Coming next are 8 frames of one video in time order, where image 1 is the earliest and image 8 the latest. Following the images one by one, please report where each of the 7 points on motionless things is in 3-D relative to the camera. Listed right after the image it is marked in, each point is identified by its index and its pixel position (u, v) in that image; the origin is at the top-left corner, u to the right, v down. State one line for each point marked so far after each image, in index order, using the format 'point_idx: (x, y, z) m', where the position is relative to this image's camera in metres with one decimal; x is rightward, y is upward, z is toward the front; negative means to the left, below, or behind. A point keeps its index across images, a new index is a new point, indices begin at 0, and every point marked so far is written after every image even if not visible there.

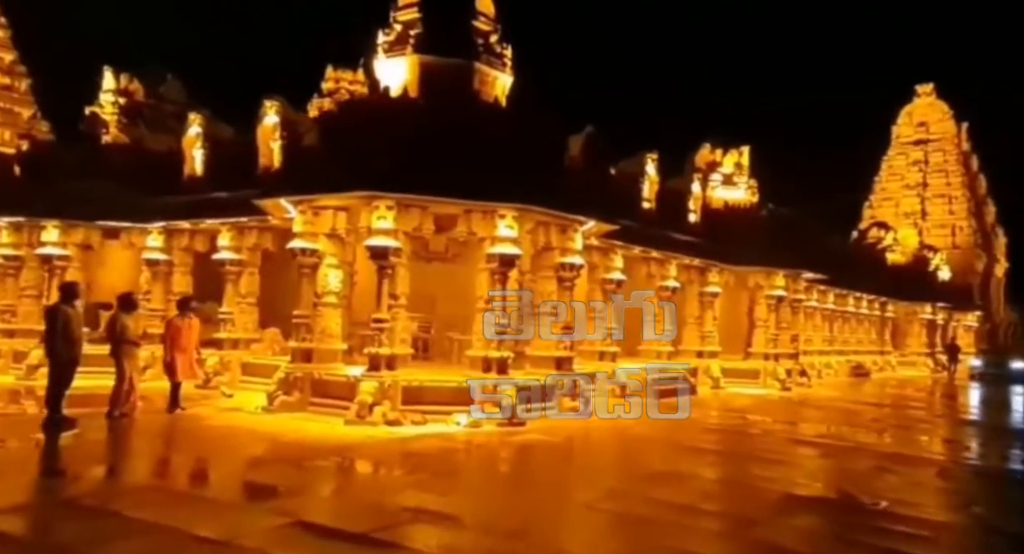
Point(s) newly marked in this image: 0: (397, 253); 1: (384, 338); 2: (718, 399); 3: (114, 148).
0: (-1.5, +0.3, +9.4) m
1: (-1.7, -0.8, +9.4) m
2: (+4.2, -2.5, +14.5) m
3: (-8.4, +2.8, +15.3) m
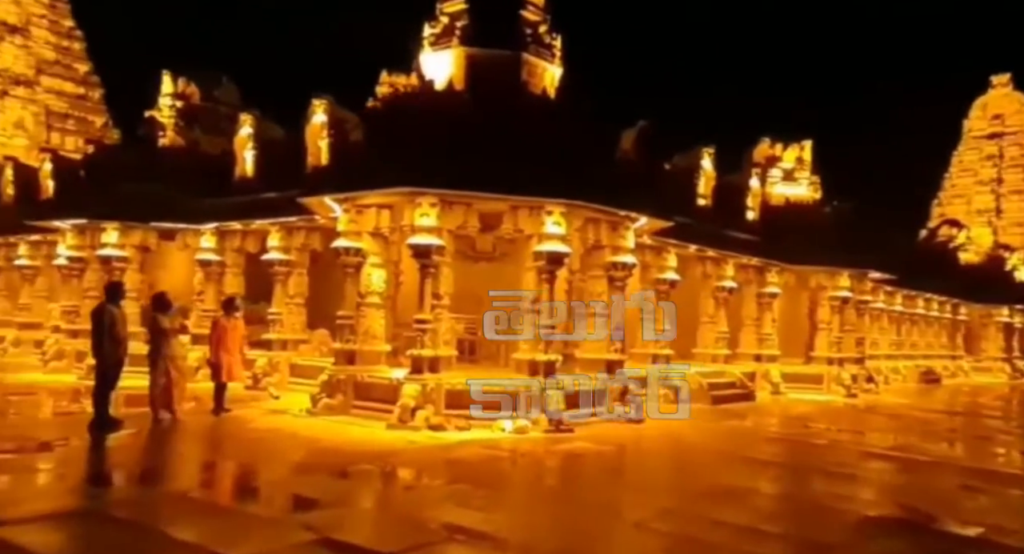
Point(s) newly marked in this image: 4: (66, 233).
0: (-0.9, +0.3, +9.1) m
1: (-1.1, -0.8, +9.1) m
2: (+5.1, -2.5, +13.8) m
3: (-7.4, +2.8, +15.5) m
4: (-9.2, +0.9, +15.2) m
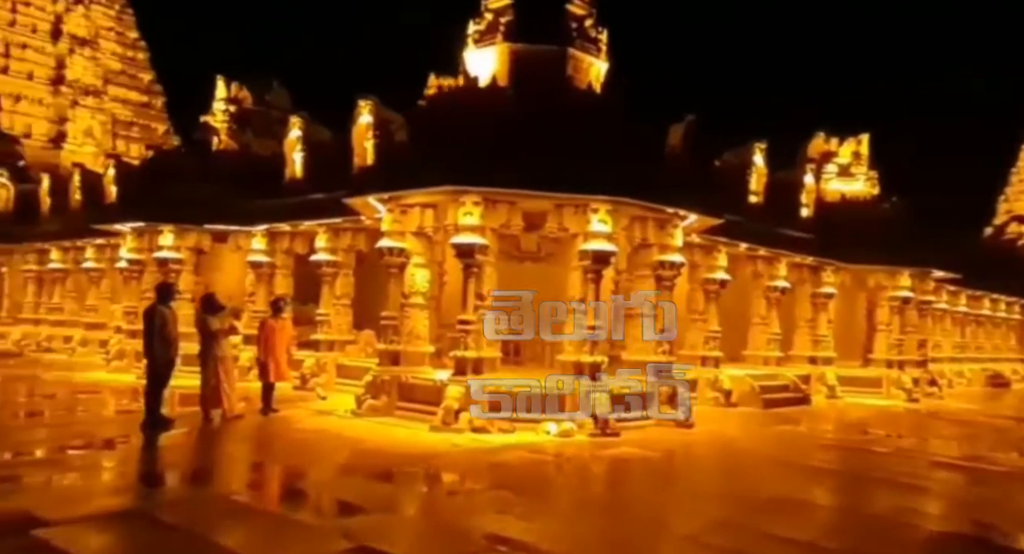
0: (-0.4, +0.3, +9.0) m
1: (-0.5, -0.8, +9.0) m
2: (+6.0, -2.4, +13.3) m
3: (-6.4, +2.8, +15.8) m
4: (-8.3, +0.9, +15.6) m
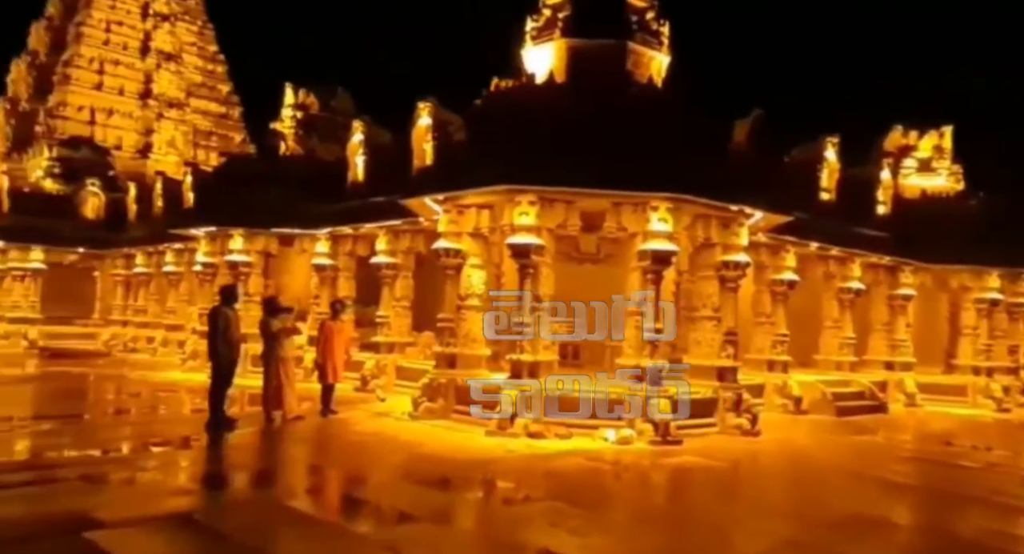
0: (+0.3, +0.3, +8.8) m
1: (+0.2, -0.8, +8.8) m
2: (+7.0, -2.5, +12.6) m
3: (-5.1, +2.7, +16.2) m
4: (-7.0, +0.8, +16.1) m
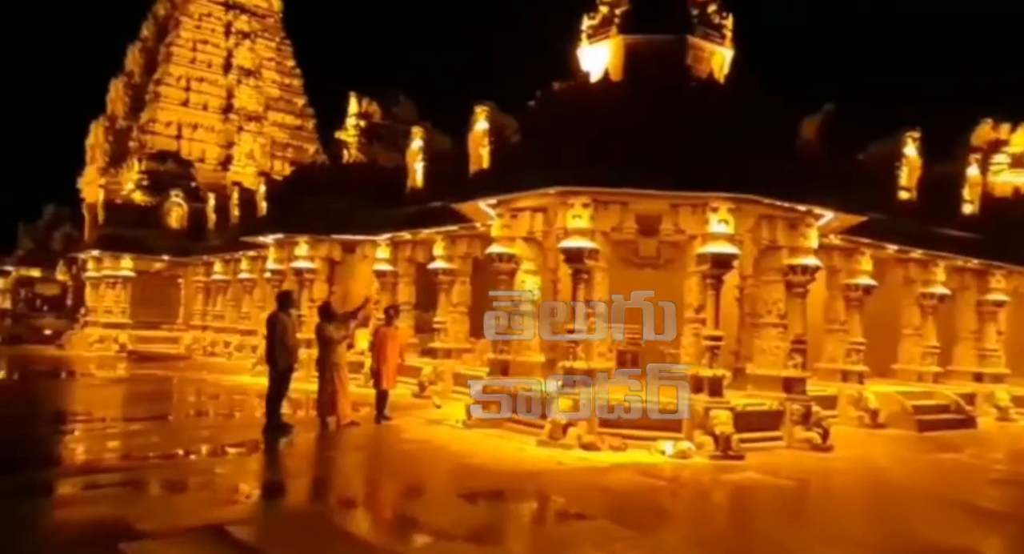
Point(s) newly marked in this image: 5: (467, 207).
0: (+1.0, +0.2, +8.6) m
1: (+0.8, -0.9, +8.6) m
2: (+8.0, -2.5, +11.6) m
3: (-3.7, +2.6, +16.4) m
4: (-5.6, +0.7, +16.6) m
5: (-0.6, +1.0, +10.3) m
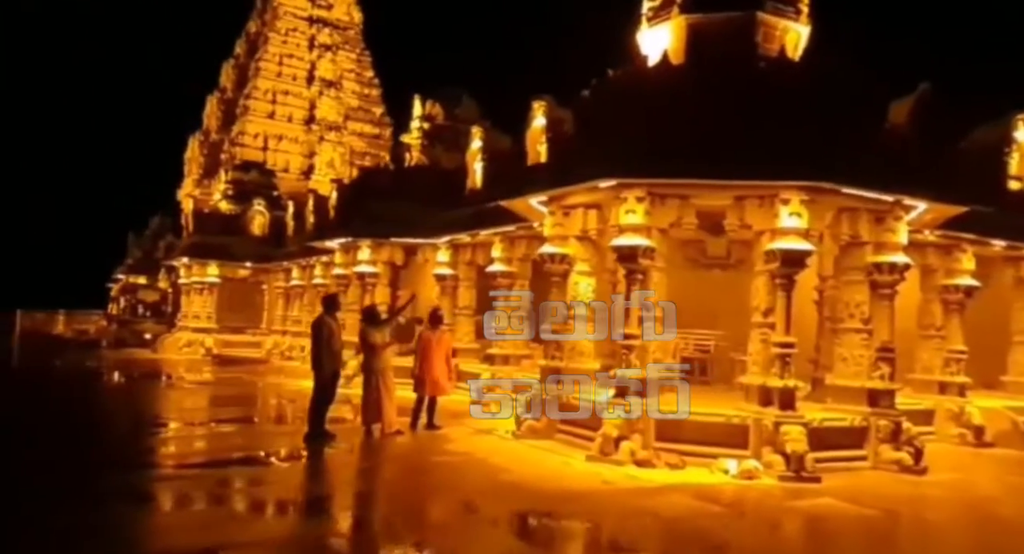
0: (+1.5, +0.2, +7.9) m
1: (+1.3, -0.9, +7.9) m
2: (+8.8, -2.5, +10.0) m
3: (-2.2, +2.5, +16.3) m
4: (-4.0, +0.6, +16.6) m
5: (+0.1, +1.0, +9.8) m
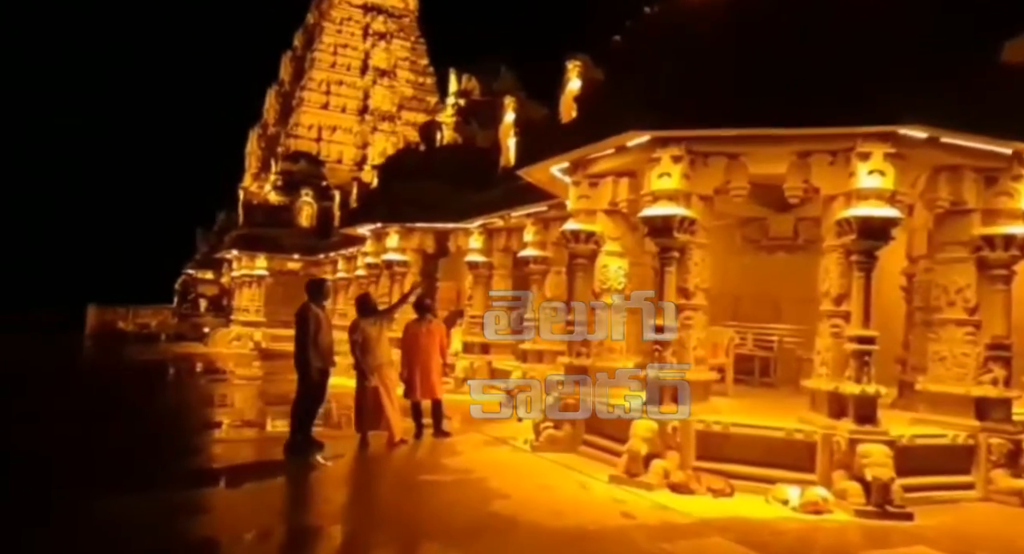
0: (+1.6, +0.4, +6.4) m
1: (+1.4, -0.7, +6.4) m
2: (+9.1, -2.3, +7.8) m
3: (-1.3, +2.7, +15.1) m
4: (-3.1, +0.8, +15.6) m
5: (+0.4, +1.2, +8.4) m
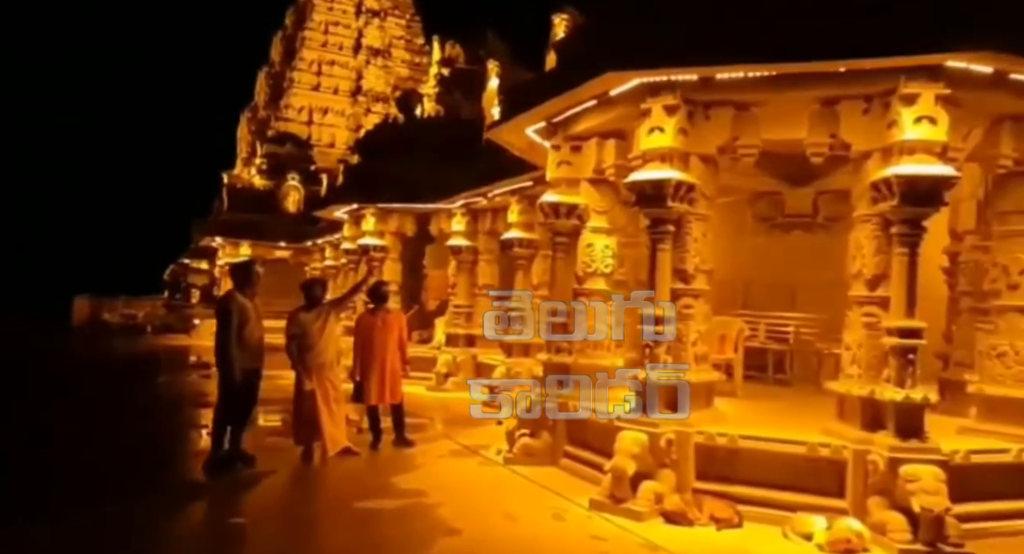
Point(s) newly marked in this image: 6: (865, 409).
0: (+1.3, +0.6, +5.2) m
1: (+1.1, -0.5, +5.3) m
2: (+8.8, -2.1, +6.6) m
3: (-1.6, +3.0, +13.9) m
4: (-3.3, +1.1, +14.4) m
5: (+0.1, +1.3, +7.2) m
6: (+2.4, -0.9, +4.8) m
